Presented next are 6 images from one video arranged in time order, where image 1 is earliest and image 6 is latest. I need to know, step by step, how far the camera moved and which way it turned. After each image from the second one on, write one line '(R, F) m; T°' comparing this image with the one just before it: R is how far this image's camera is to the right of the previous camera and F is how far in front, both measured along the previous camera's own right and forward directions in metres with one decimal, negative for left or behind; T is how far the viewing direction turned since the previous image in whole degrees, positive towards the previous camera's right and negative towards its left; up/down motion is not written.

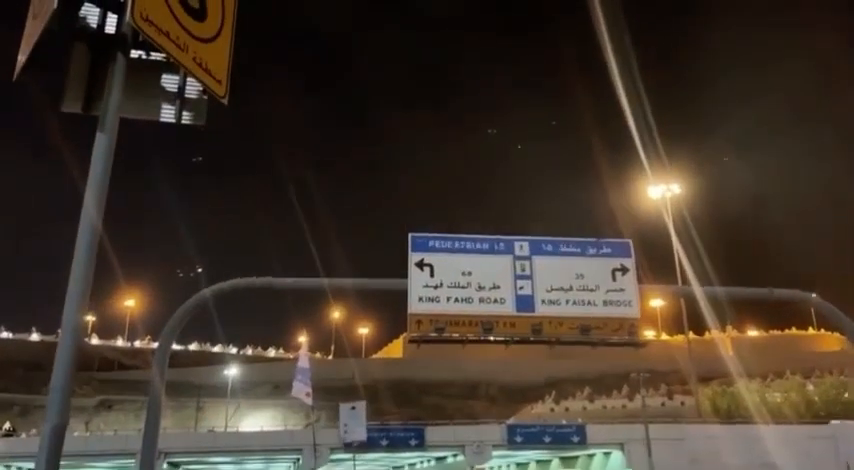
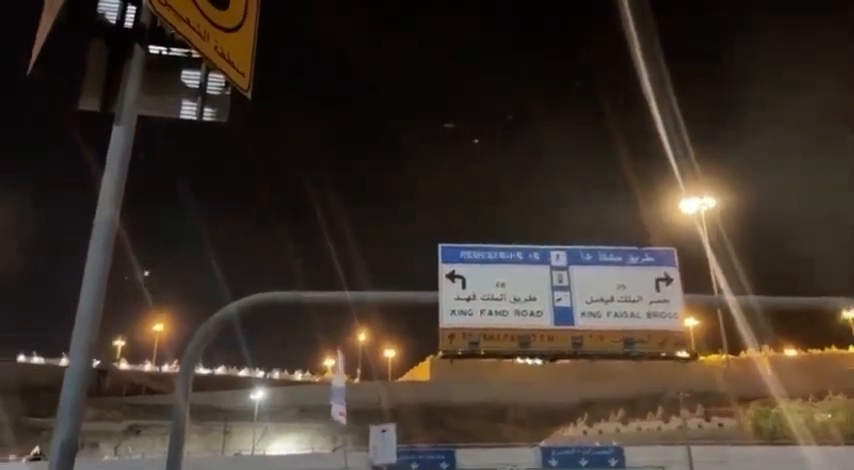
(-0.1, +0.5) m; -2°
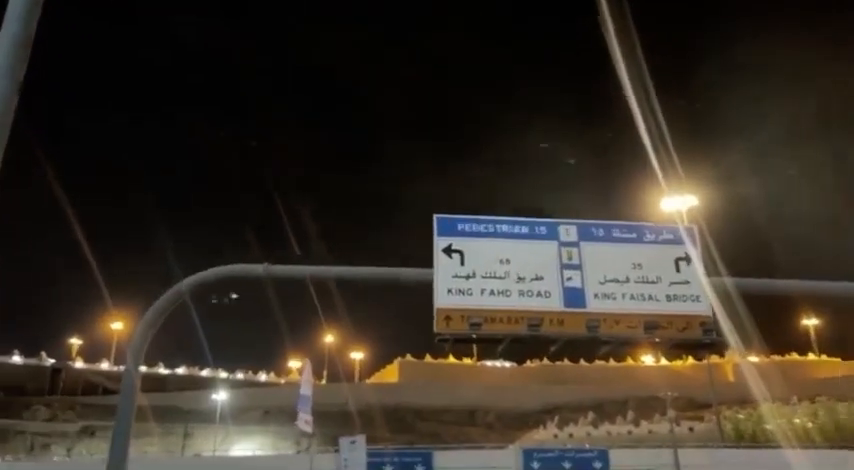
(-0.3, +1.3) m; +2°
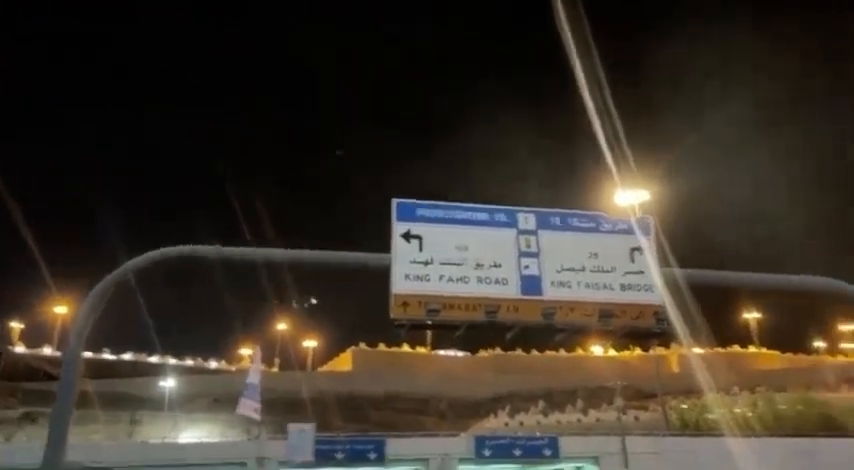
(0.0, 0.0) m; +3°
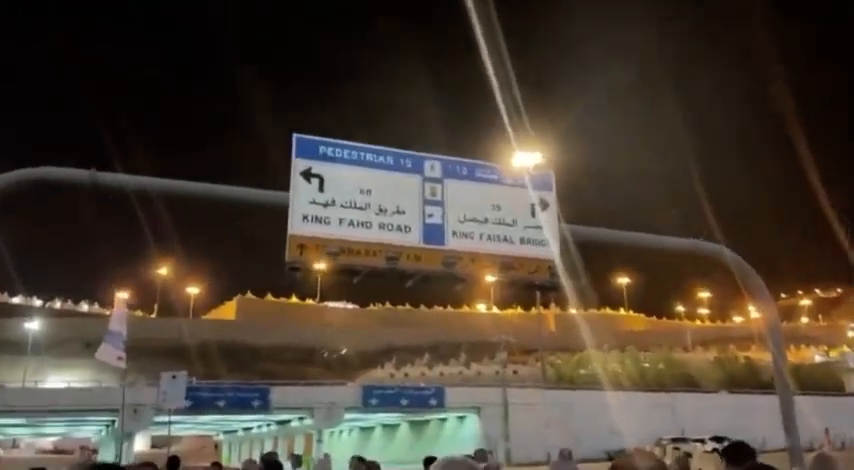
(-0.1, +0.2) m; +8°
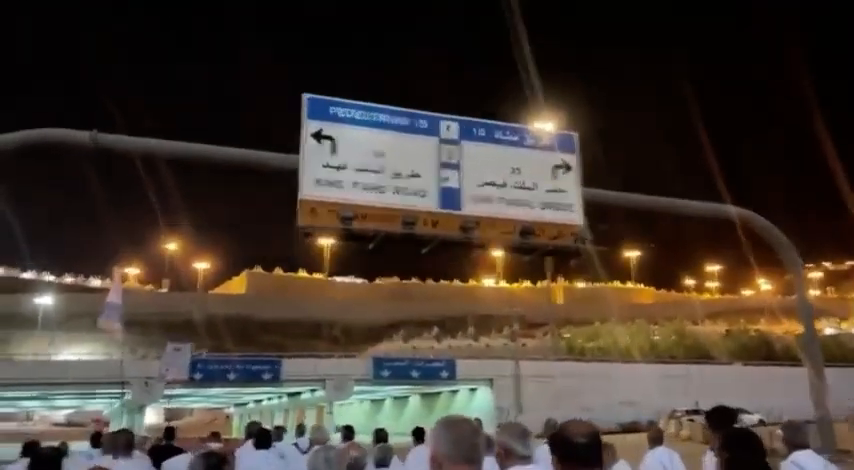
(-0.1, +0.4) m; -1°
